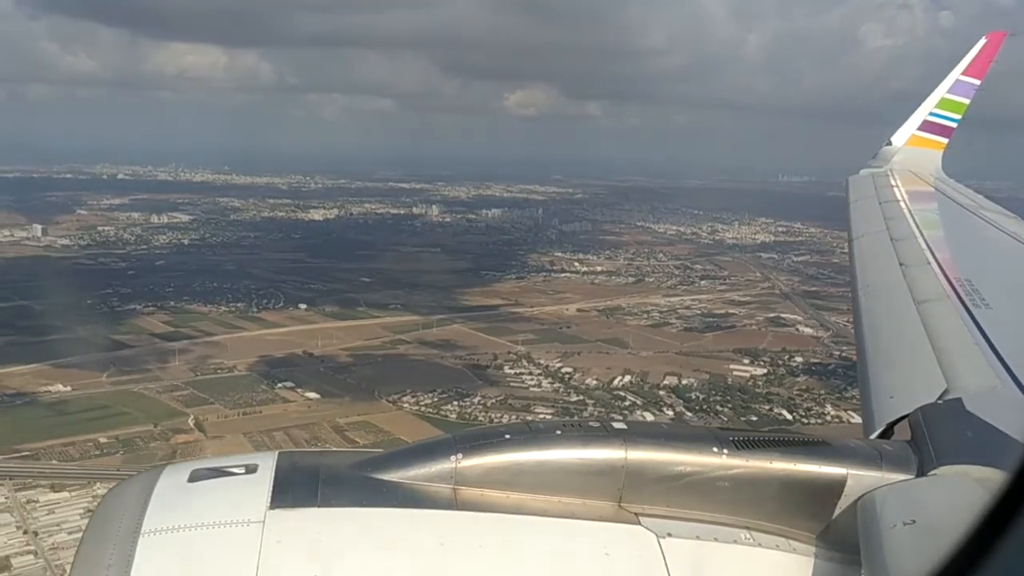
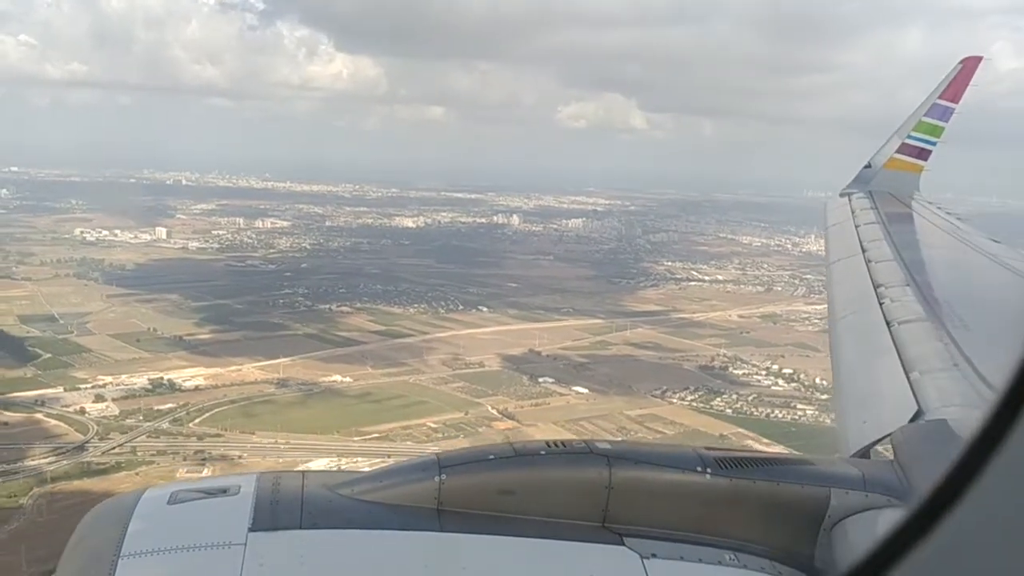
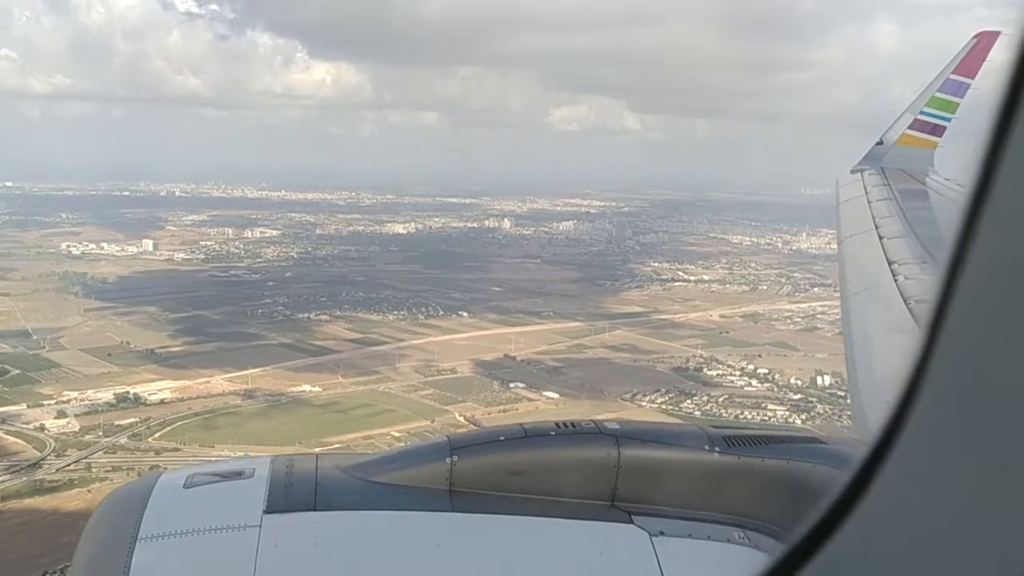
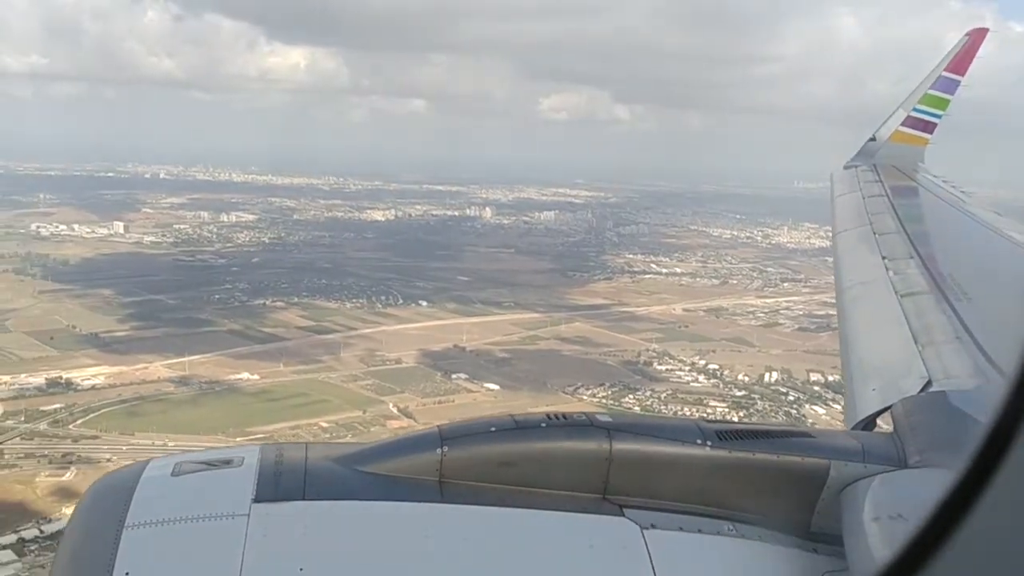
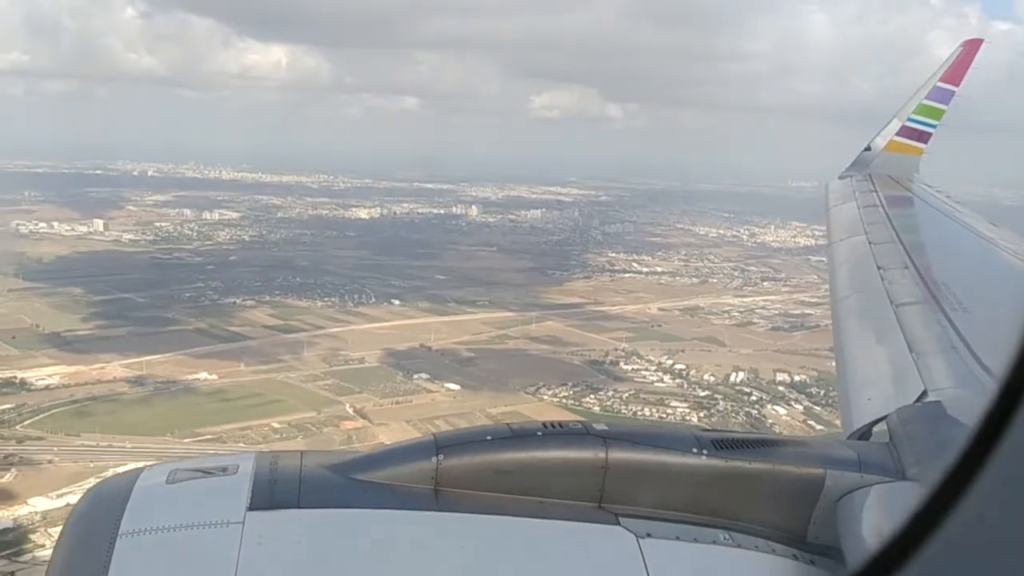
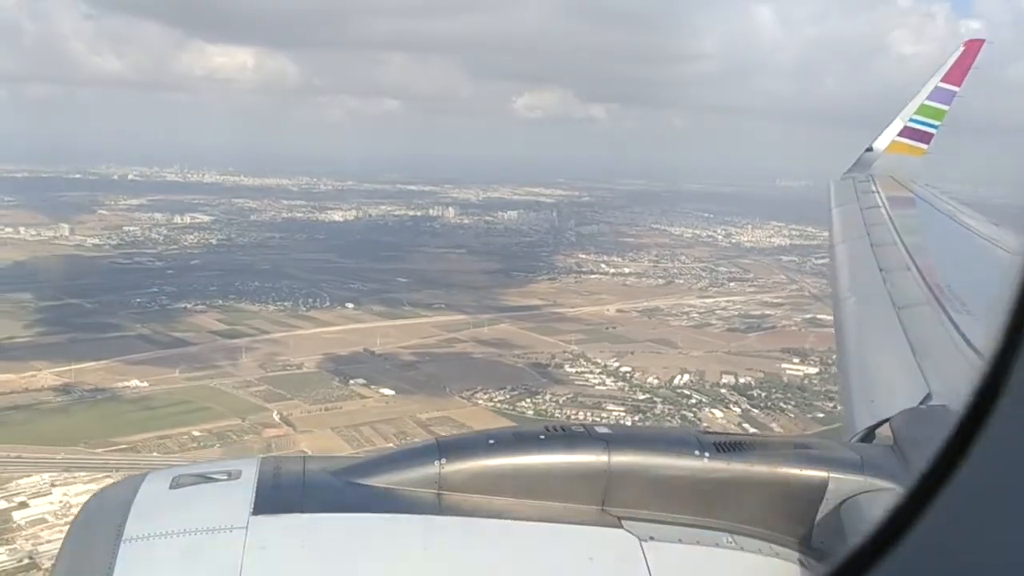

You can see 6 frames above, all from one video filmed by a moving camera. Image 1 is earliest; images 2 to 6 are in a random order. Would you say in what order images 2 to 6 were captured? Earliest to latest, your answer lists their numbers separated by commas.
6, 5, 4, 3, 2
